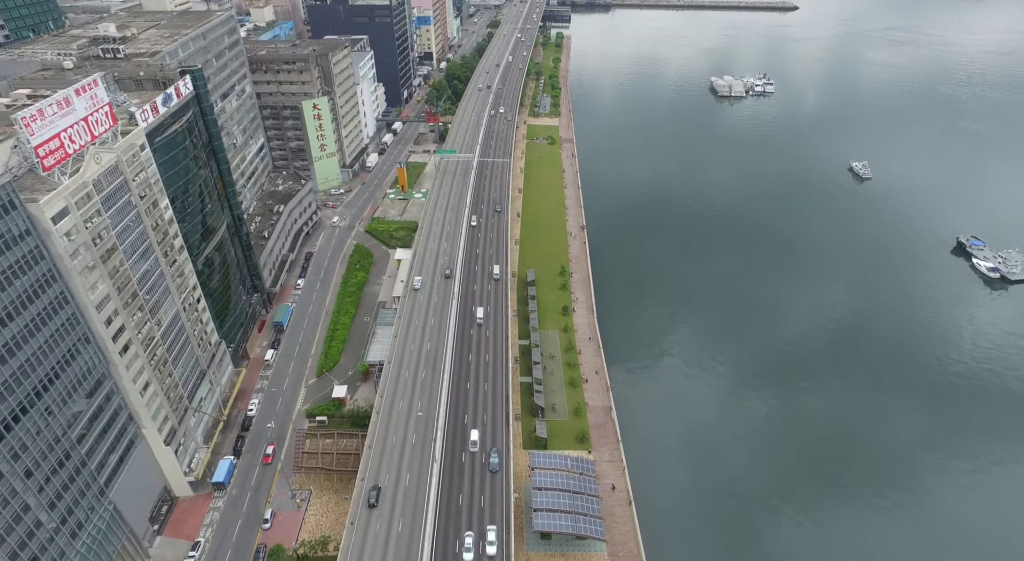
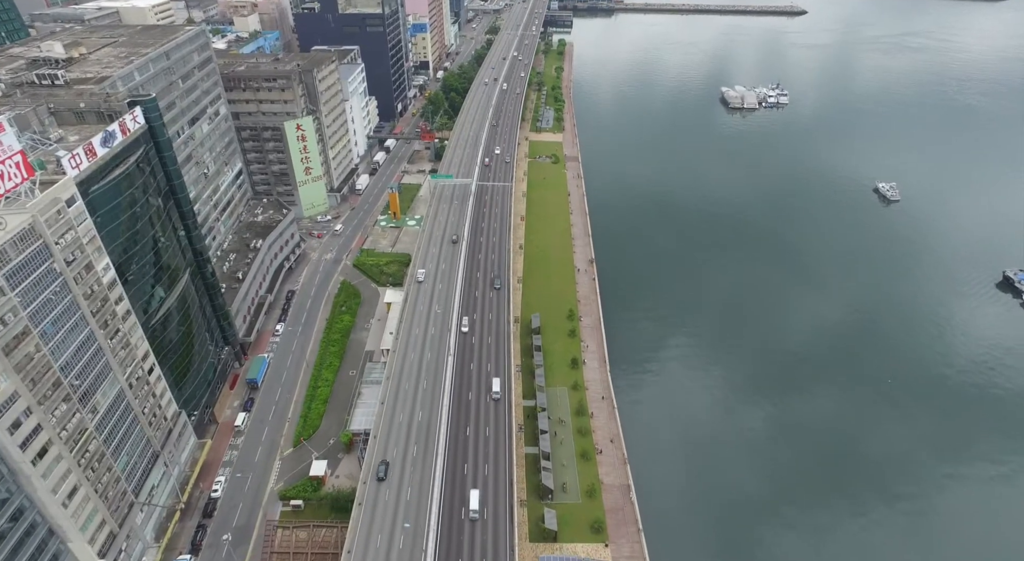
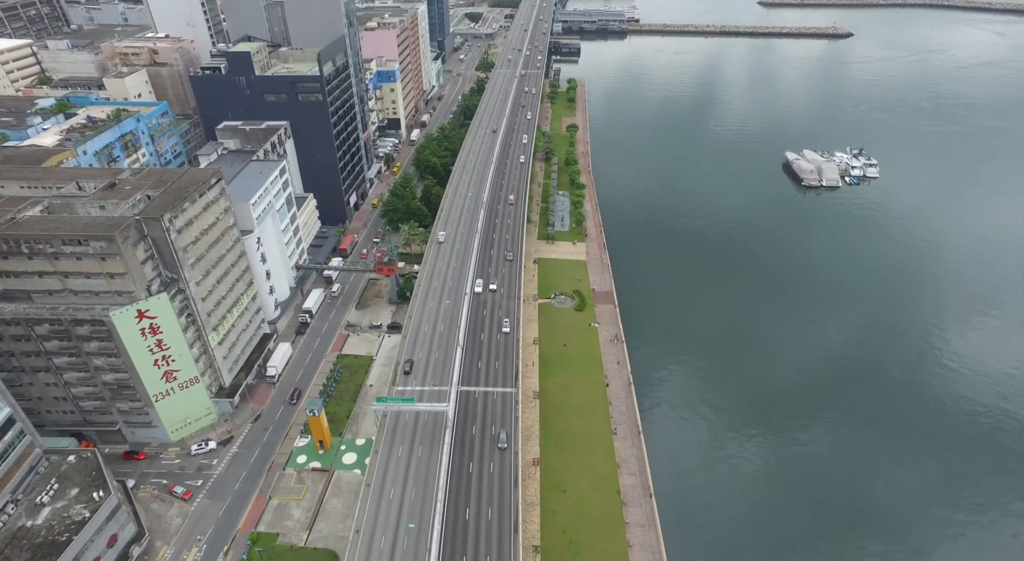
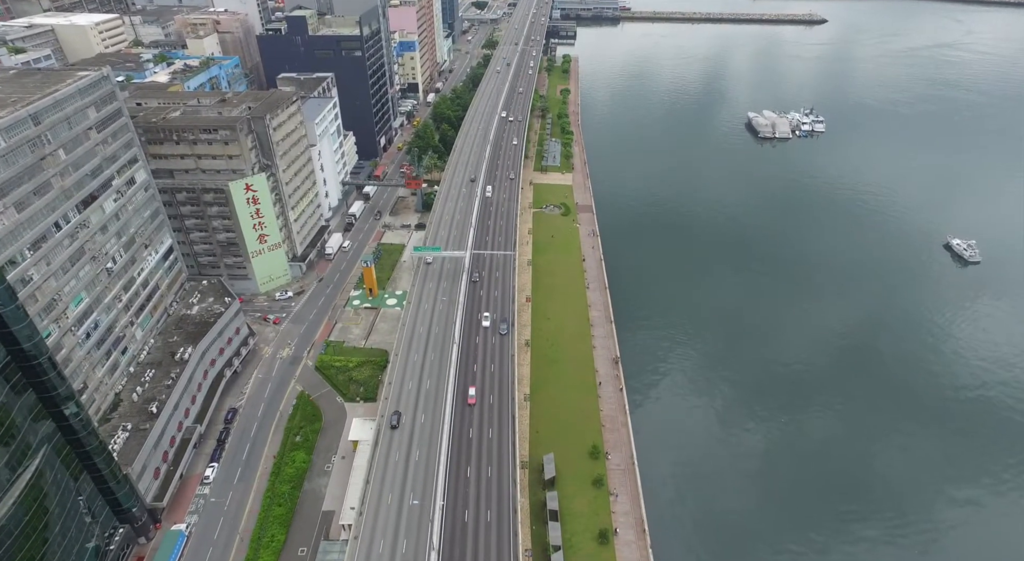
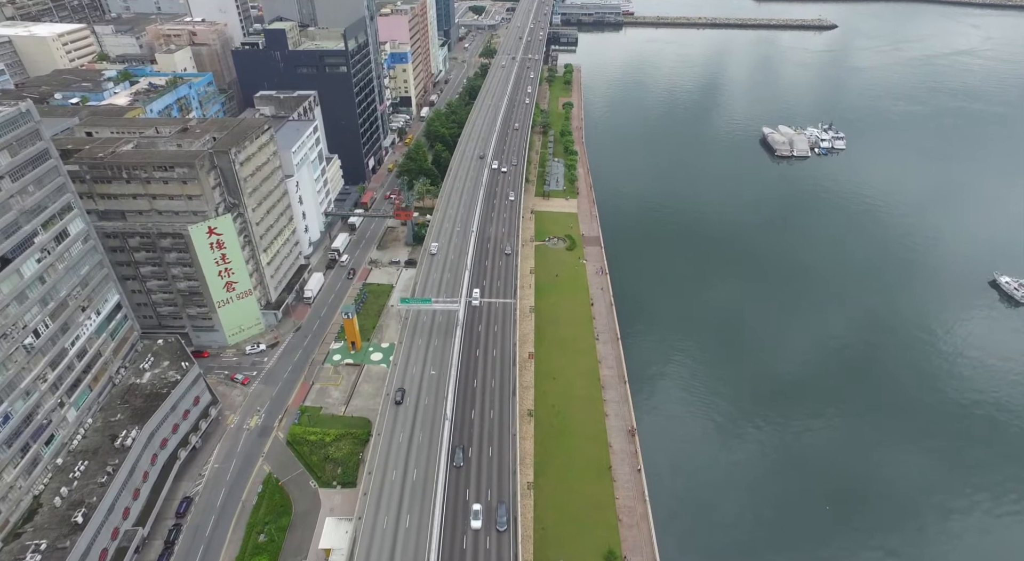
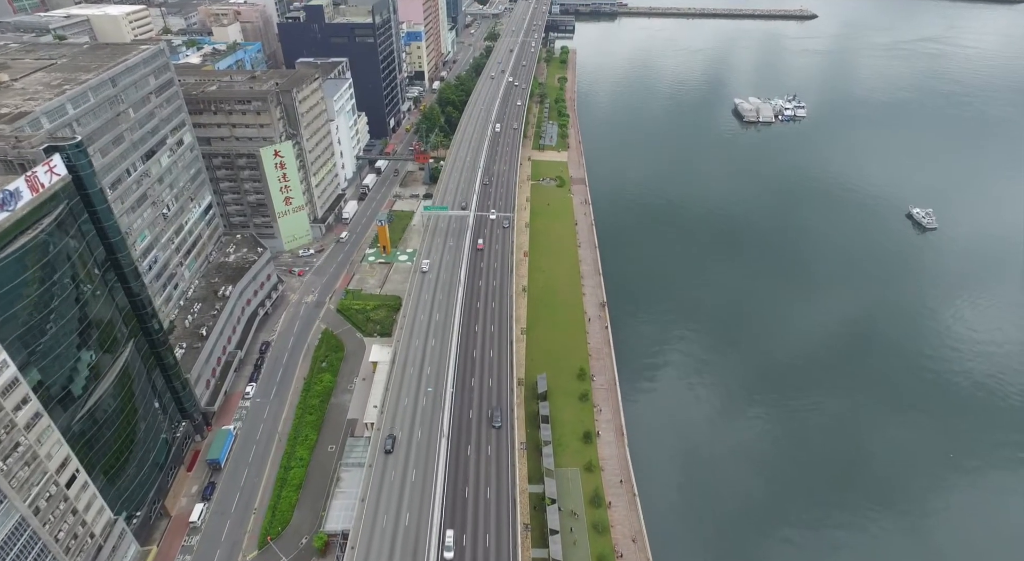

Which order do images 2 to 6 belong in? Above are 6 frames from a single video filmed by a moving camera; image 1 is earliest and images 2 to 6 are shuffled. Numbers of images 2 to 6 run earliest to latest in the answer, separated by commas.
2, 6, 4, 5, 3
